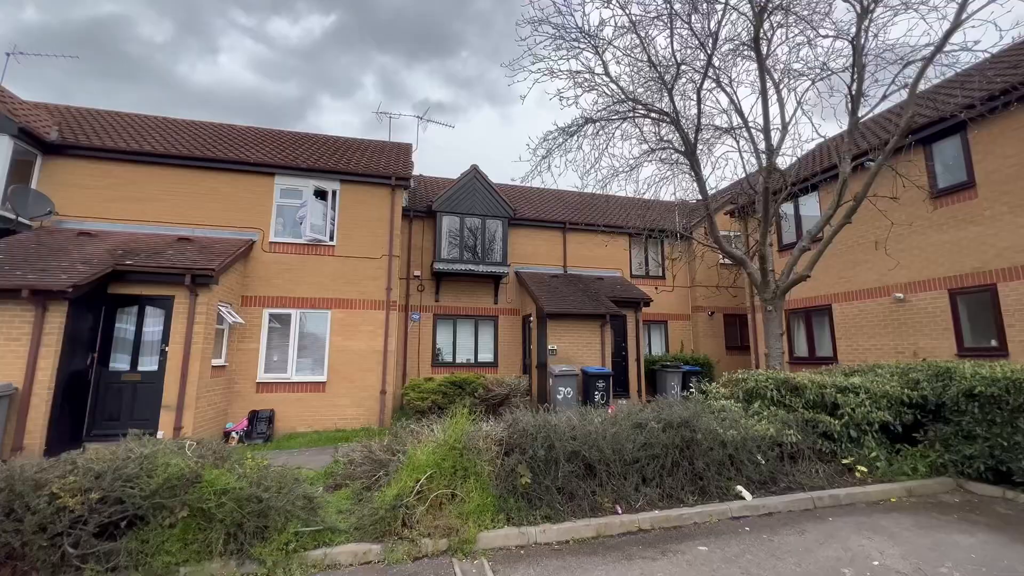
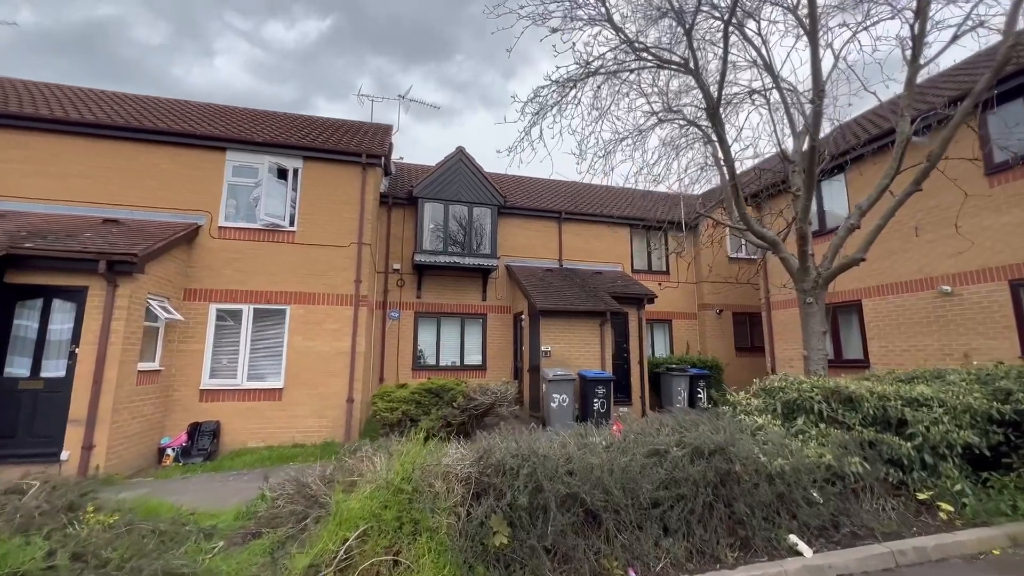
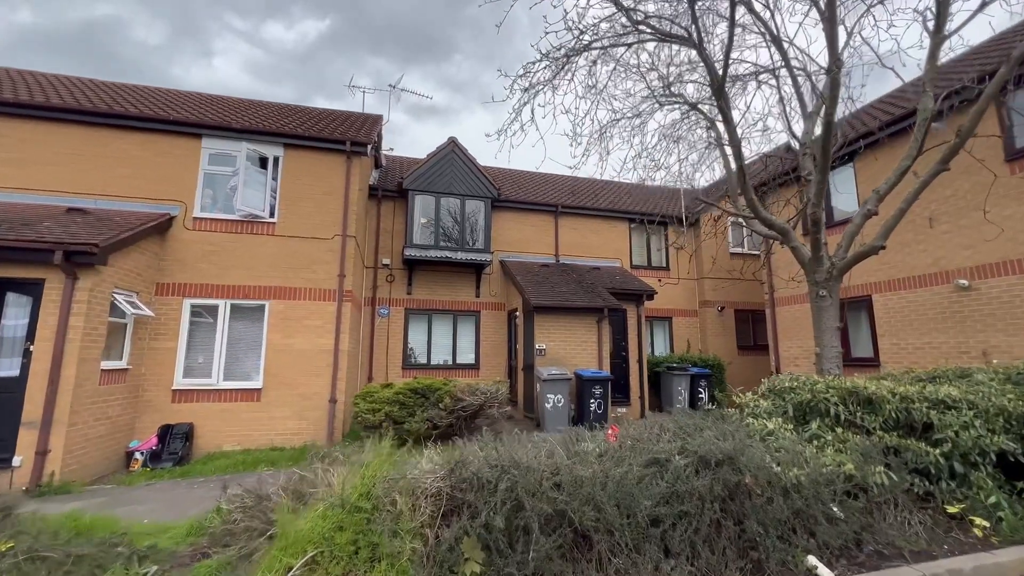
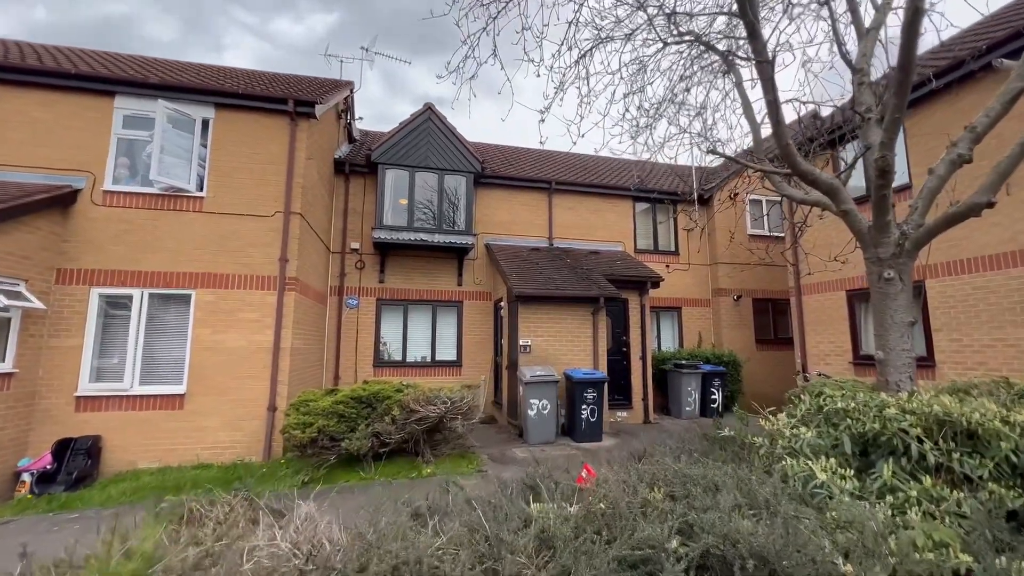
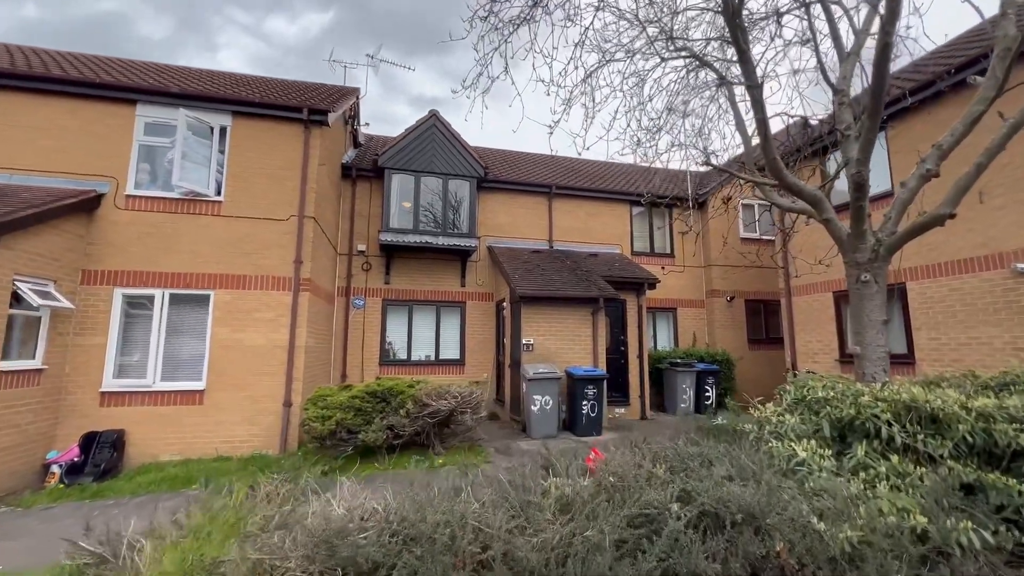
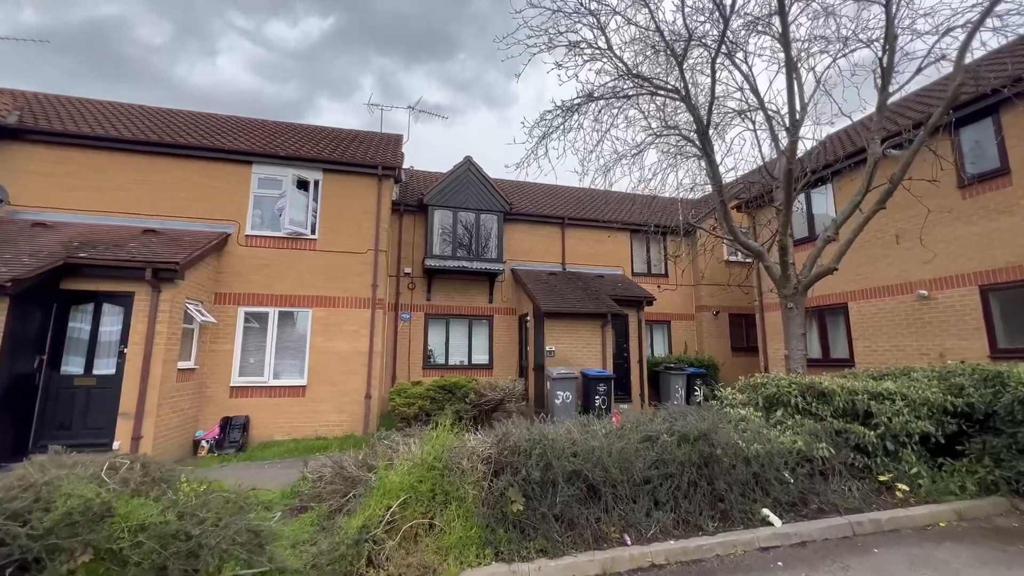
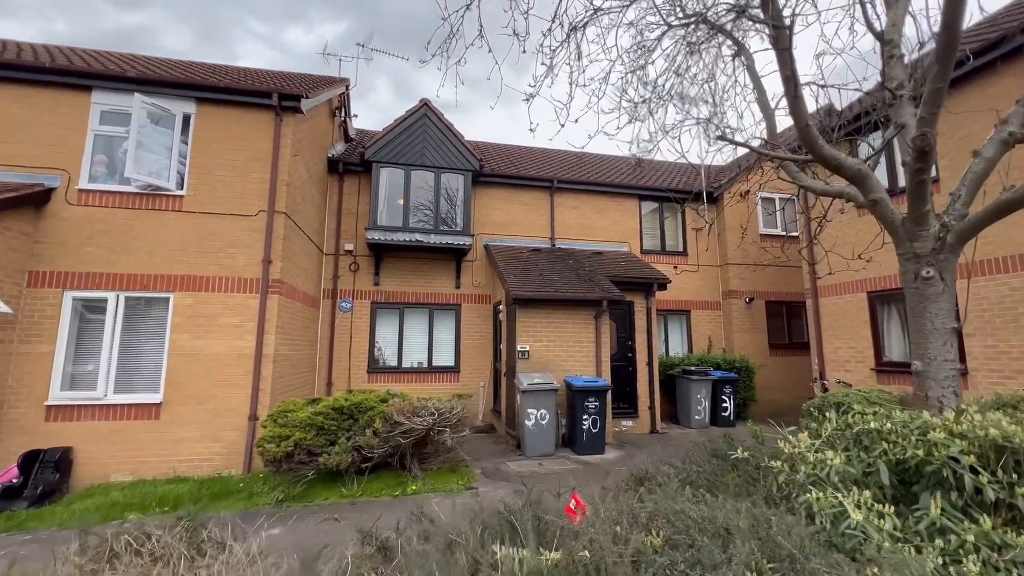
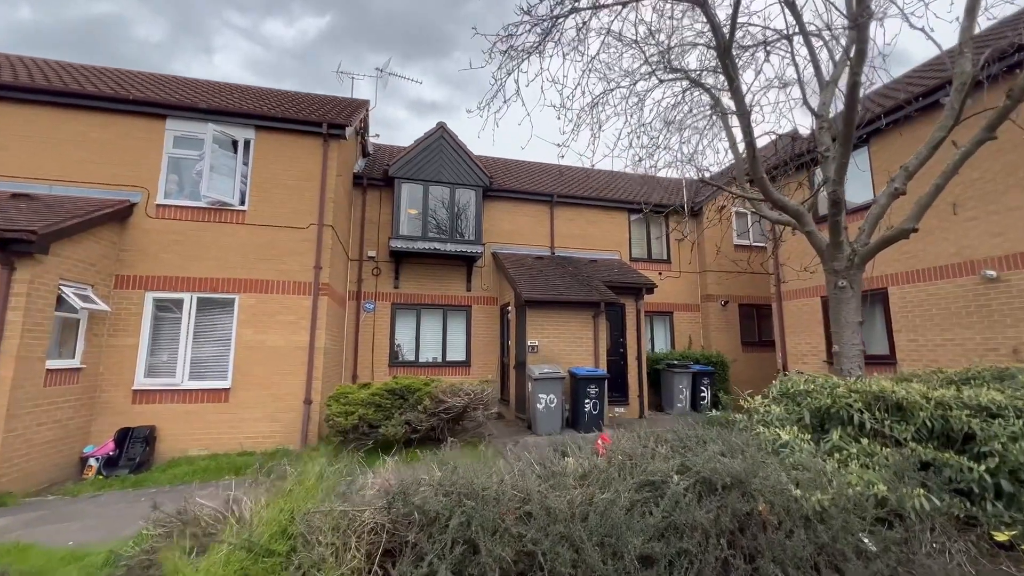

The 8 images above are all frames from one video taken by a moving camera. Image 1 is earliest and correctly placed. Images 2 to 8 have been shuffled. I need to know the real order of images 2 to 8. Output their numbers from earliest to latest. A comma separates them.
6, 2, 3, 8, 5, 4, 7
